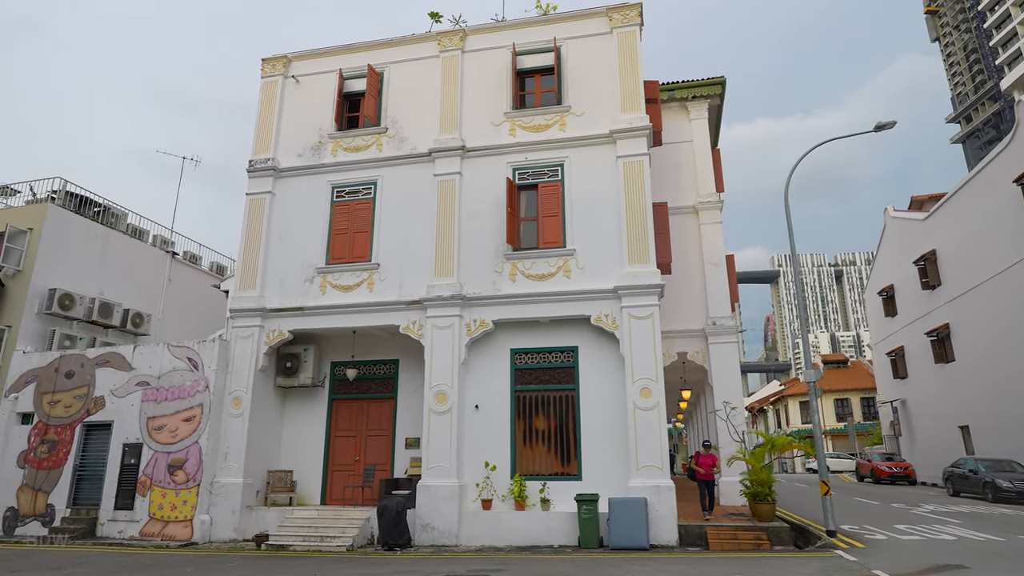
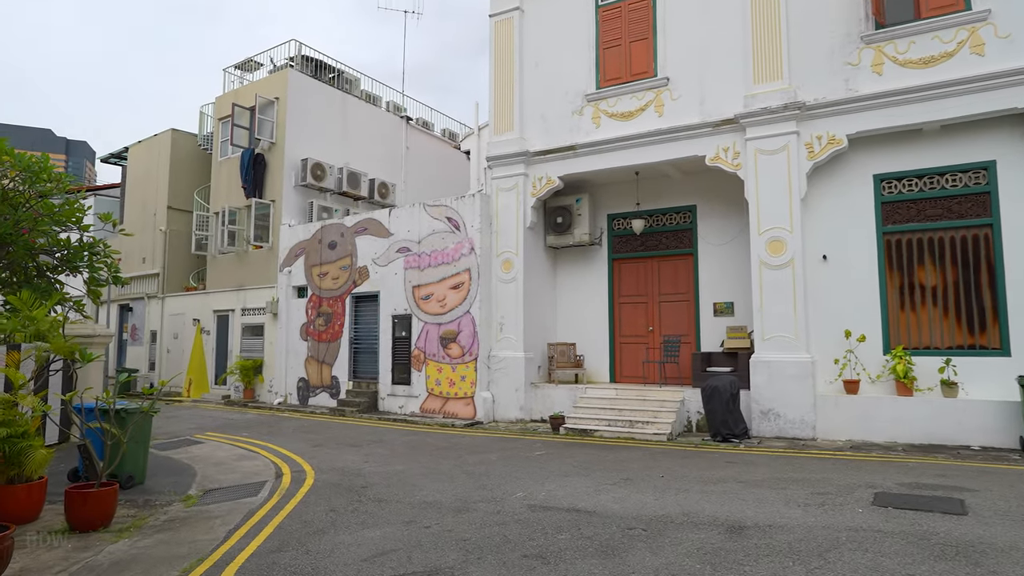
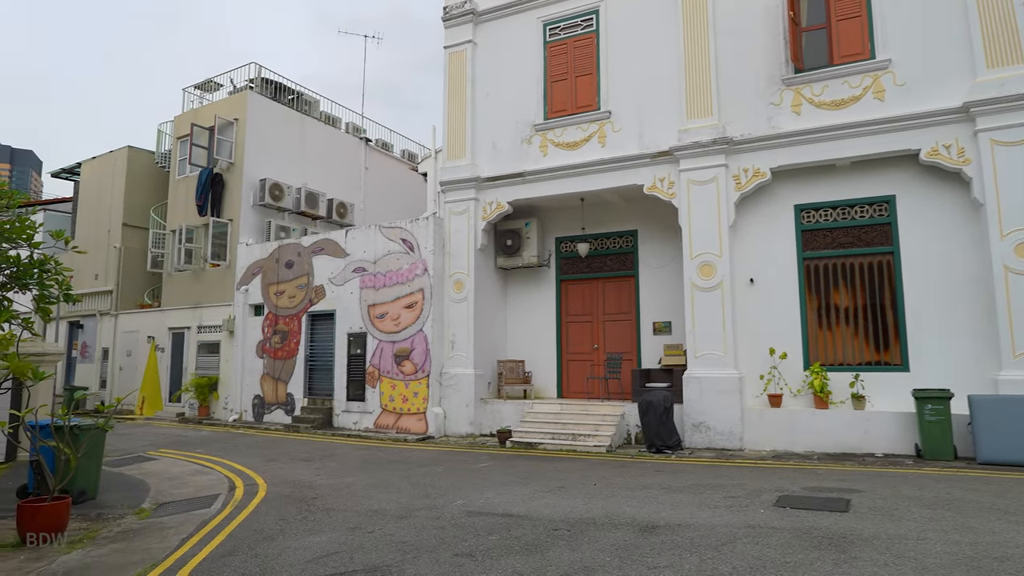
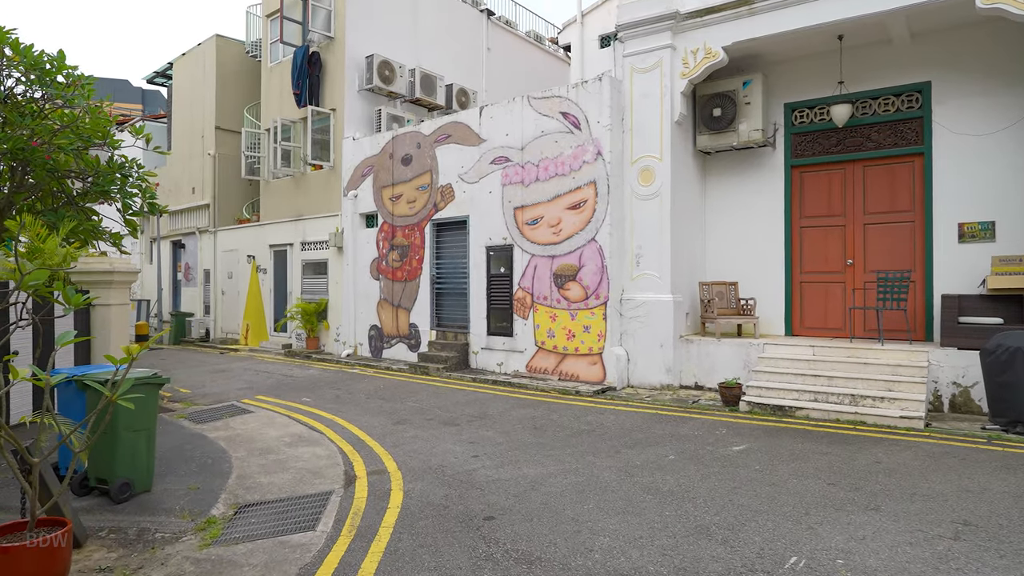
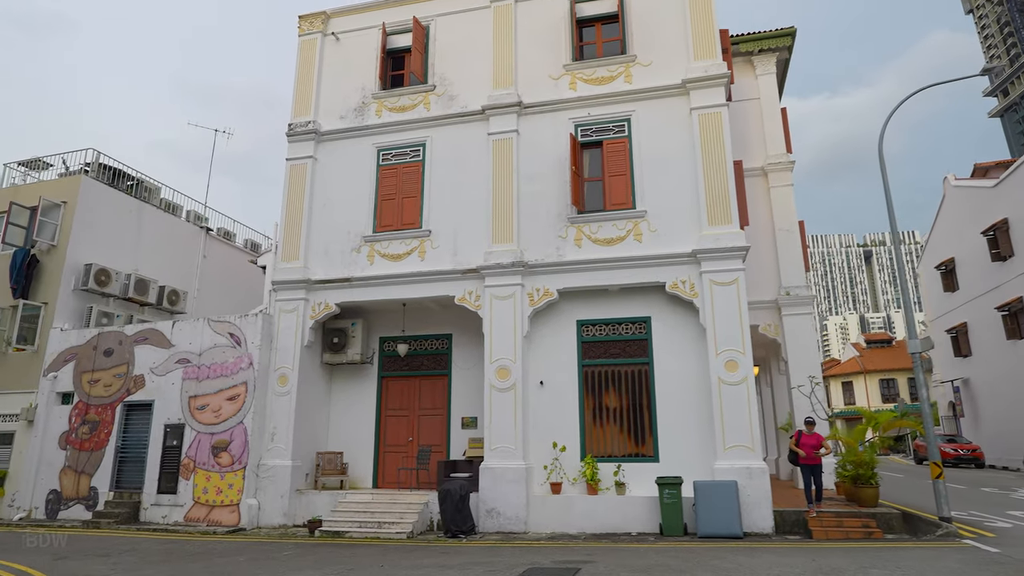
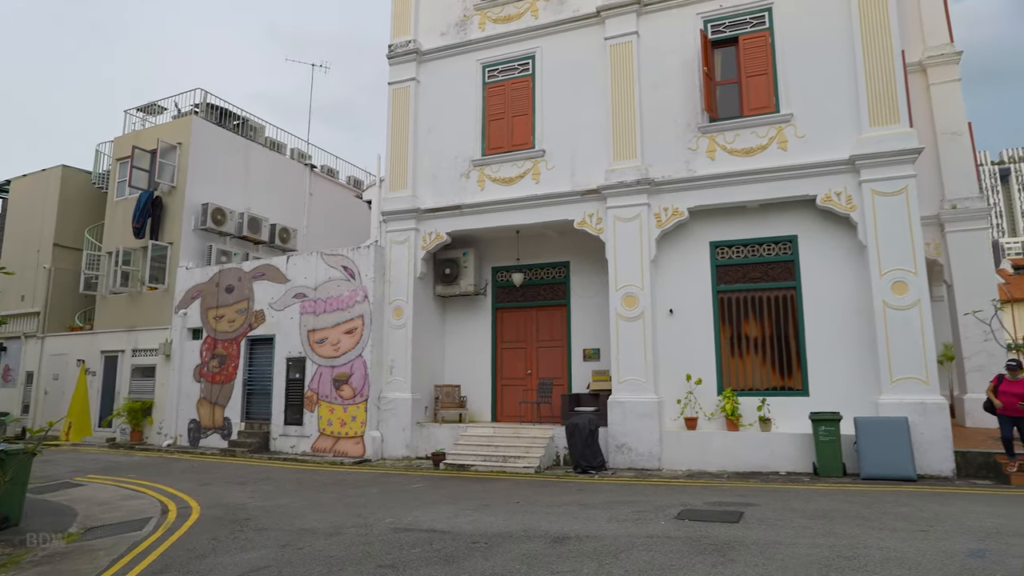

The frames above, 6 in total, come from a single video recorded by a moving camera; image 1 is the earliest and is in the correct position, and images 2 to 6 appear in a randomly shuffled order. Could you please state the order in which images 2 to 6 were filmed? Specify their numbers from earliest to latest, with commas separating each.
5, 6, 3, 2, 4
